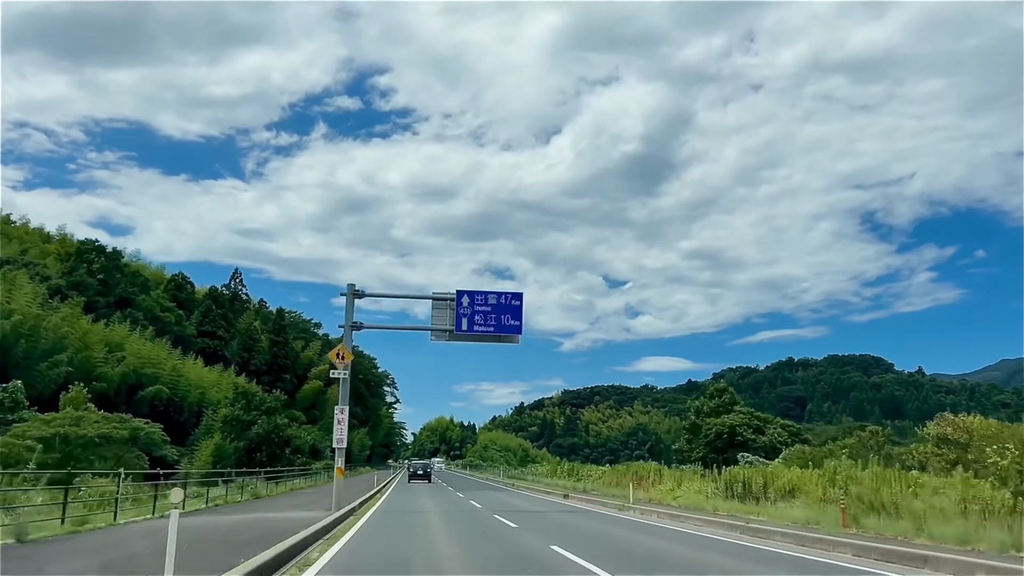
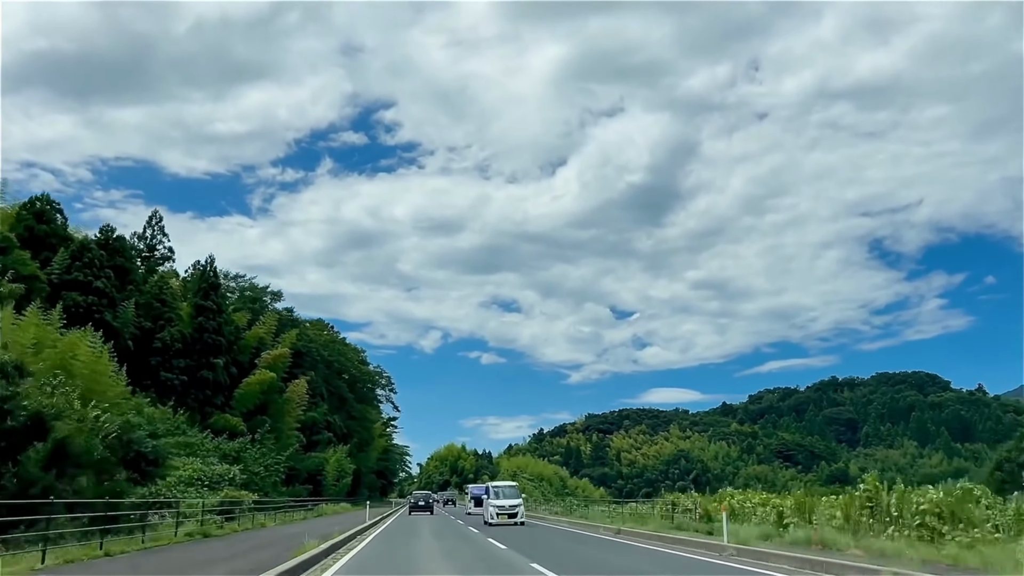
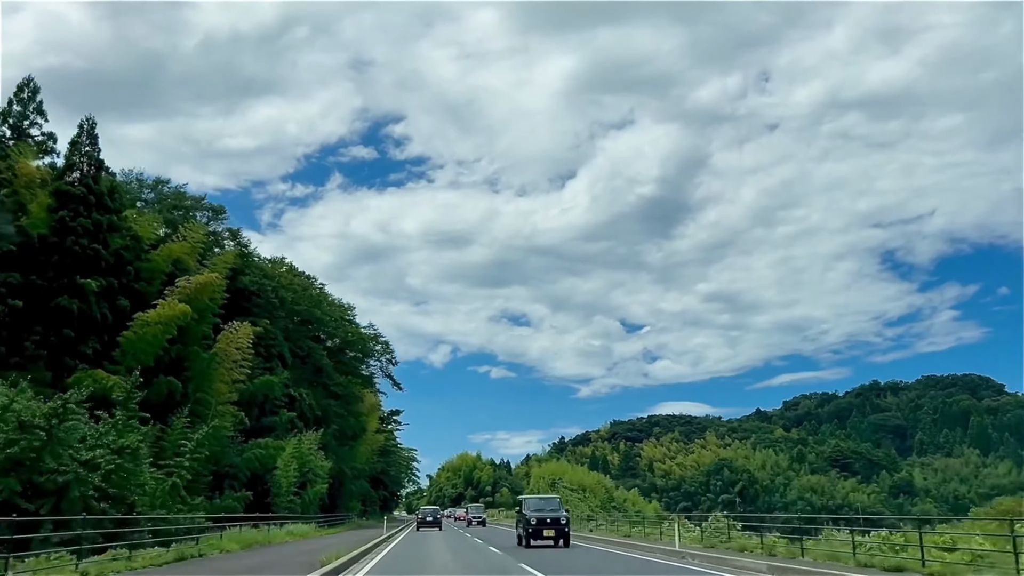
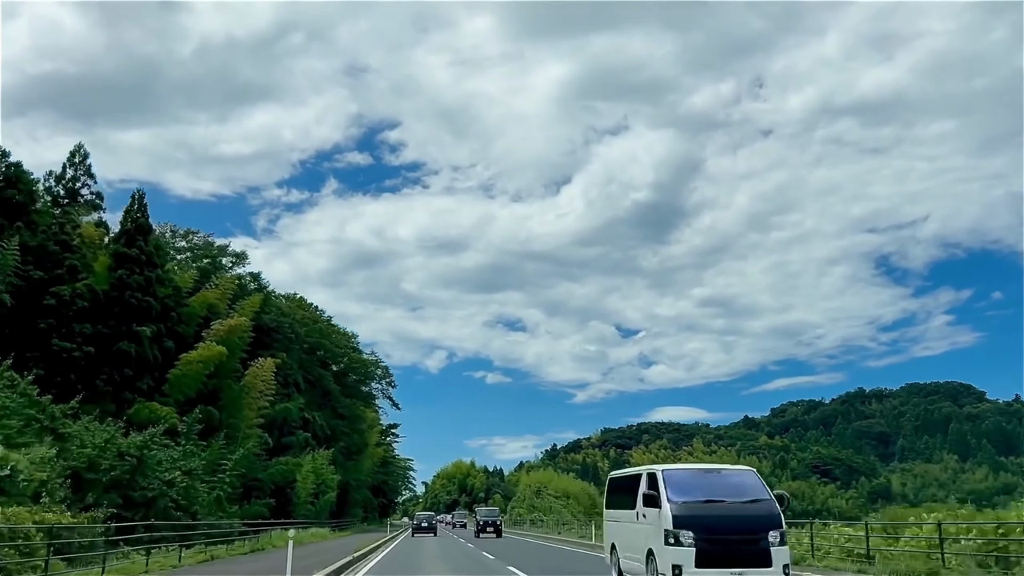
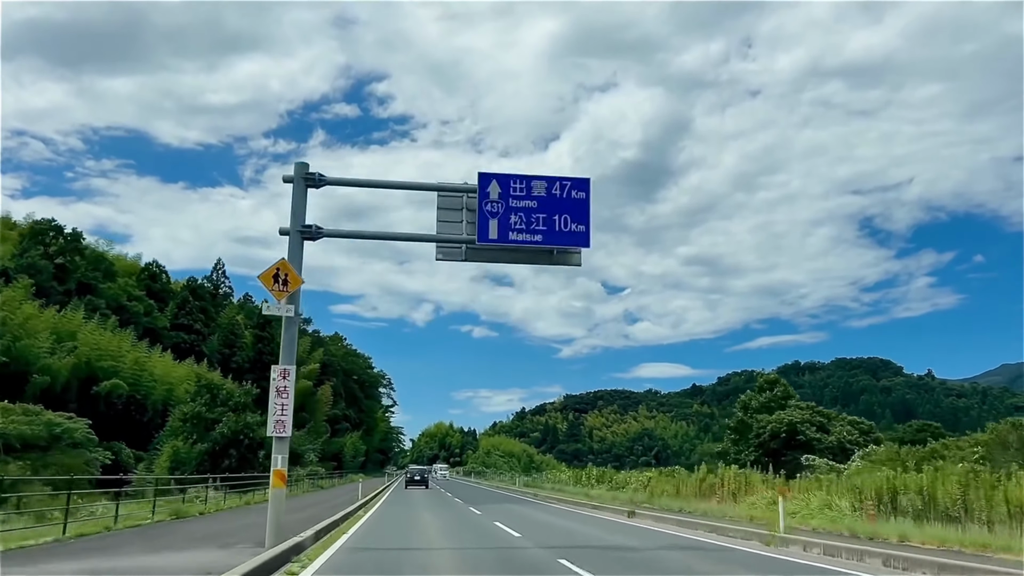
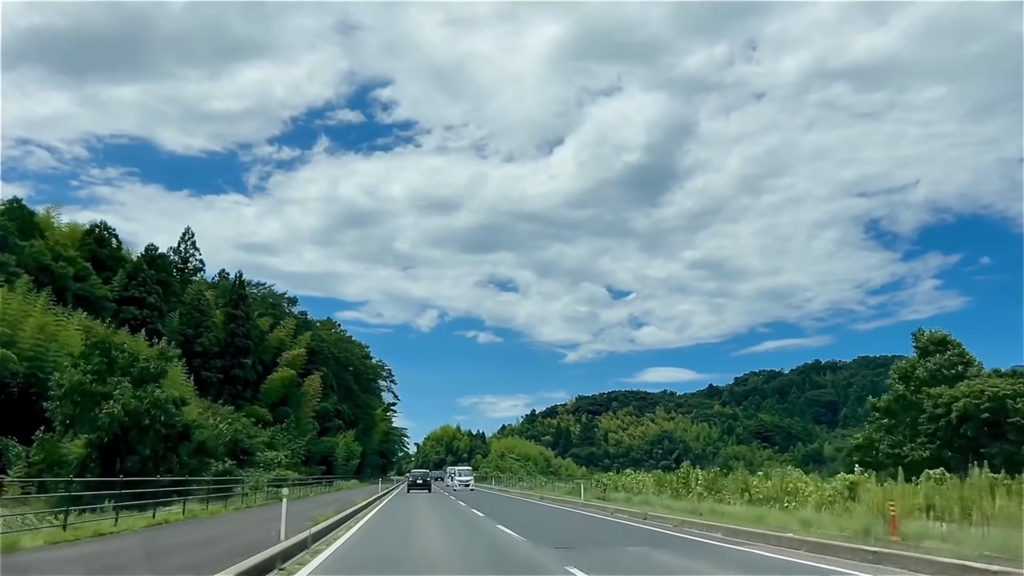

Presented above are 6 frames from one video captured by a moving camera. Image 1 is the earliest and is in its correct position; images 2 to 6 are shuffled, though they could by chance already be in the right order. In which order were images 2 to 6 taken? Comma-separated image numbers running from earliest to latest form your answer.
5, 6, 2, 4, 3
